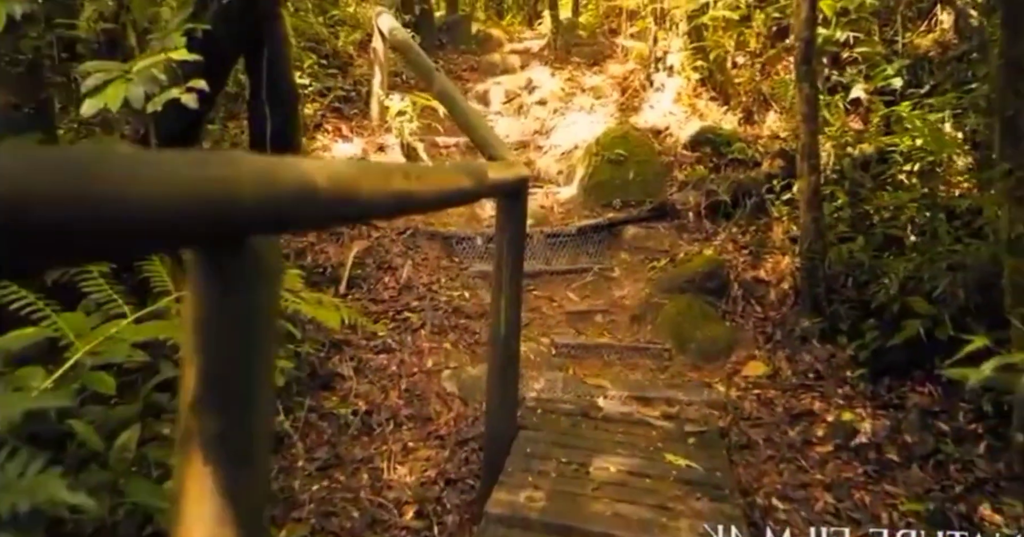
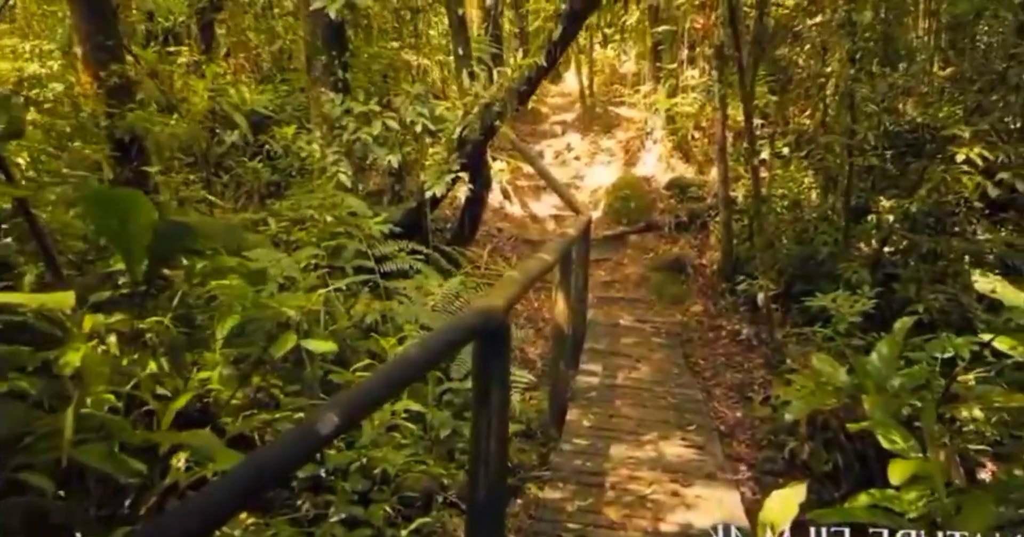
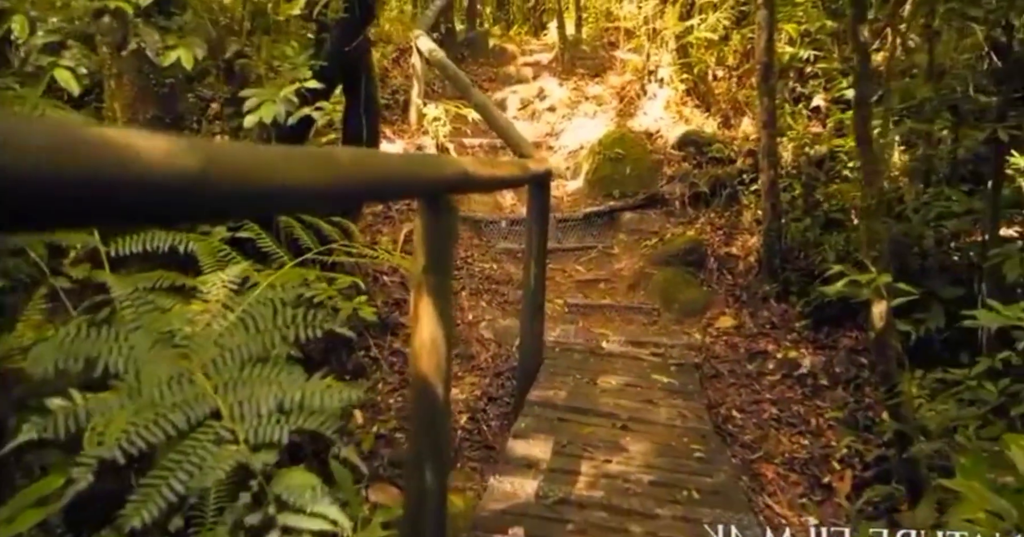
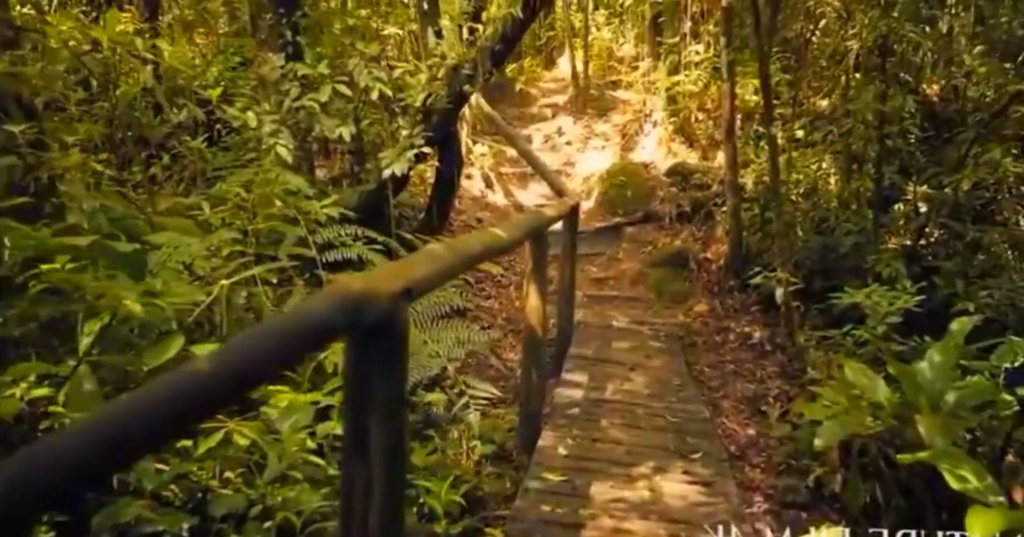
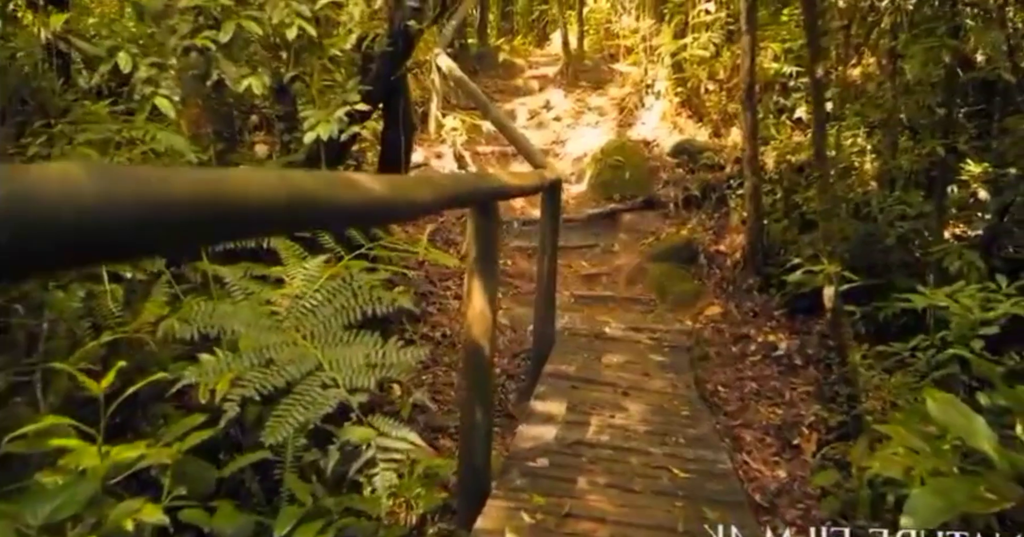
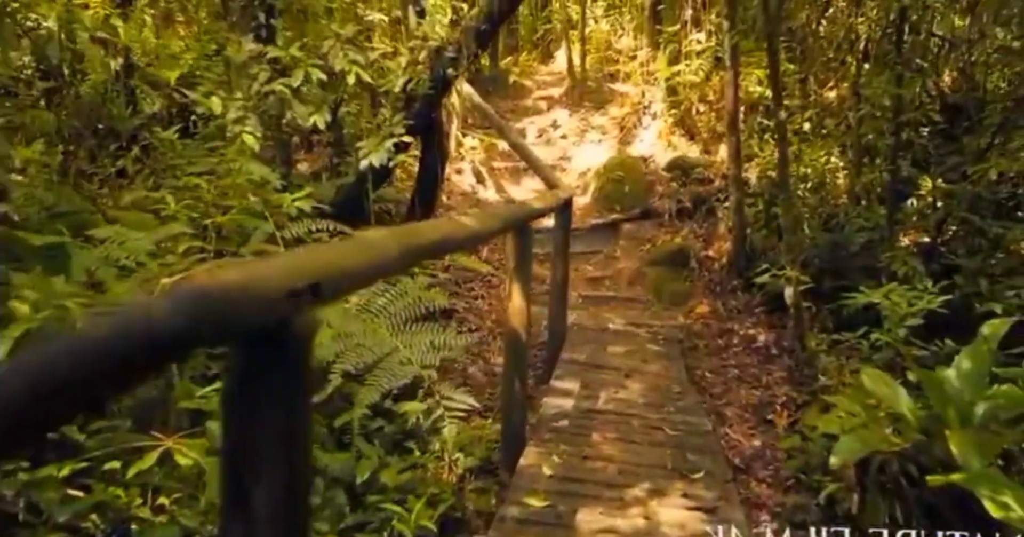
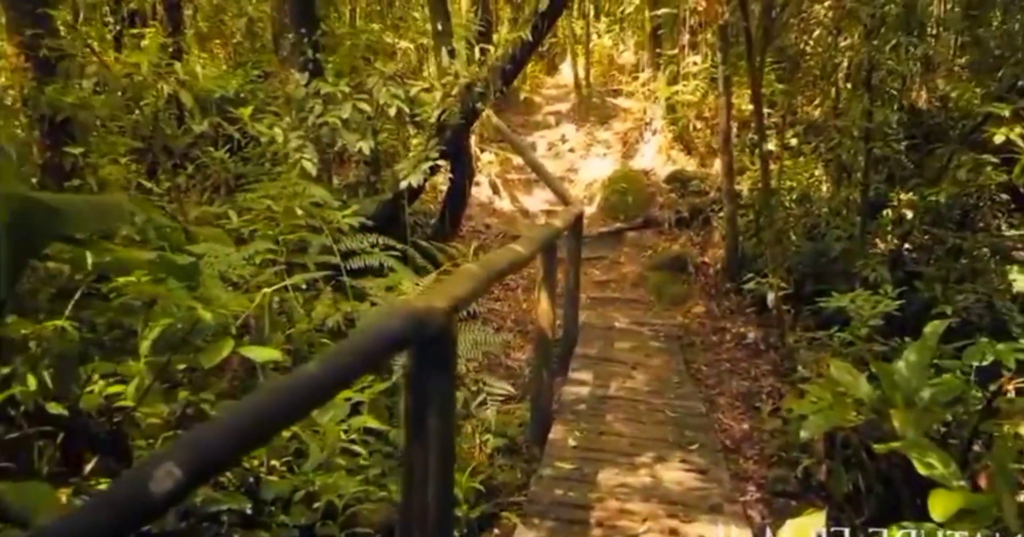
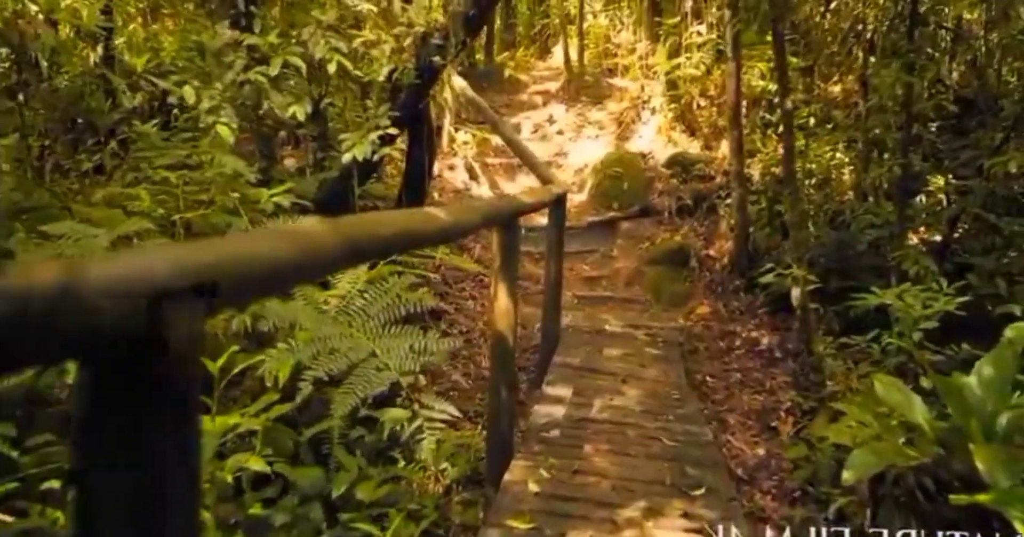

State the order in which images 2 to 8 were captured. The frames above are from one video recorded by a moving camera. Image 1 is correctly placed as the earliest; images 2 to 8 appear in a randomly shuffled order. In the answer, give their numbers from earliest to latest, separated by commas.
3, 5, 8, 6, 4, 7, 2
